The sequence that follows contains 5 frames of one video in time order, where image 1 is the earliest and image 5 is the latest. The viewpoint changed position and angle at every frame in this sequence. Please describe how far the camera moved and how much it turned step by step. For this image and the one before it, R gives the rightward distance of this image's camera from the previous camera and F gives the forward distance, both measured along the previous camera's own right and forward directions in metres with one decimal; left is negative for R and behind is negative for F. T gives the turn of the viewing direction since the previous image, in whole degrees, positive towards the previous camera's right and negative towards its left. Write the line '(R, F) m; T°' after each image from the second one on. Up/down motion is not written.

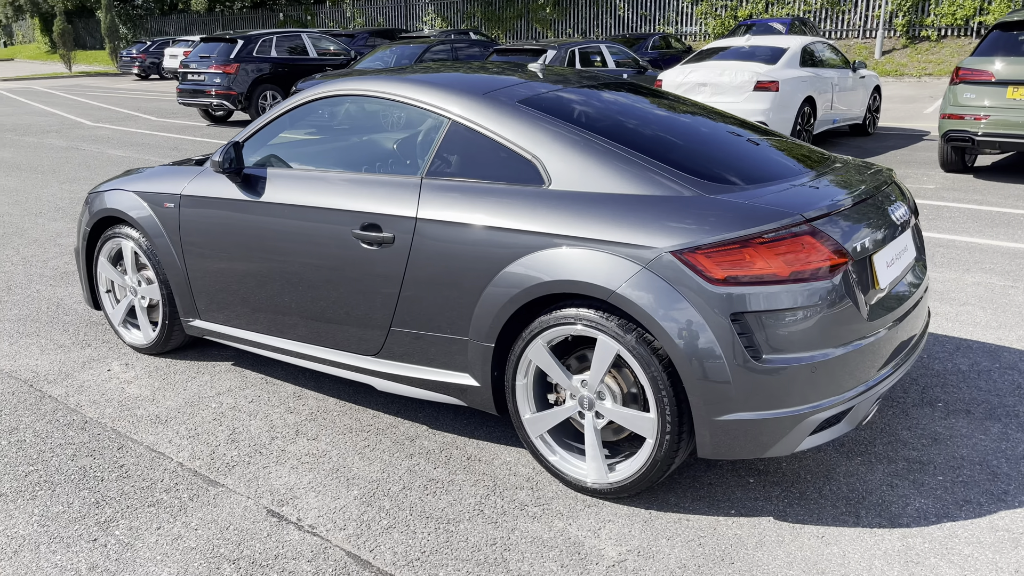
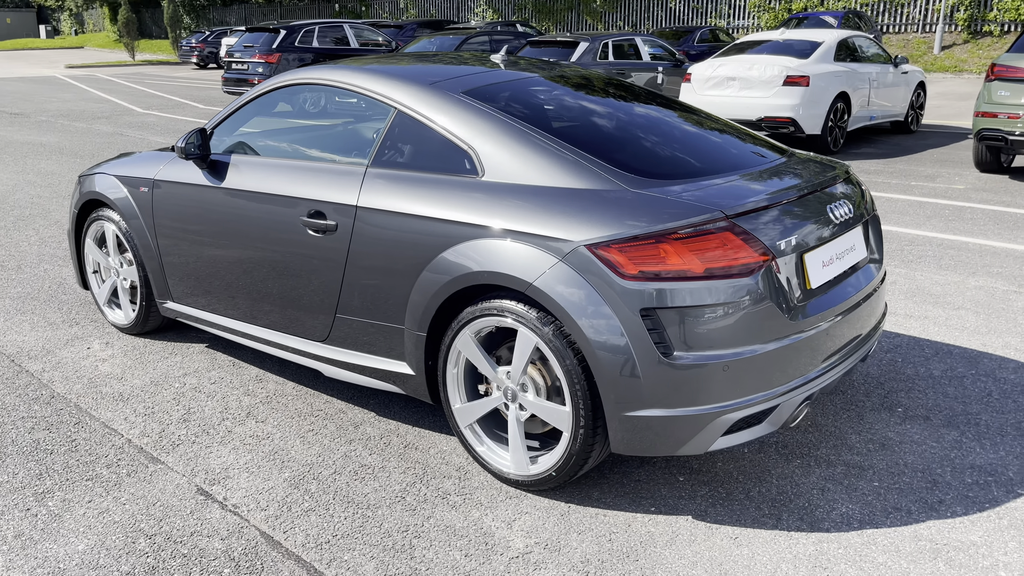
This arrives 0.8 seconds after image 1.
(+0.4, 0.0) m; -4°
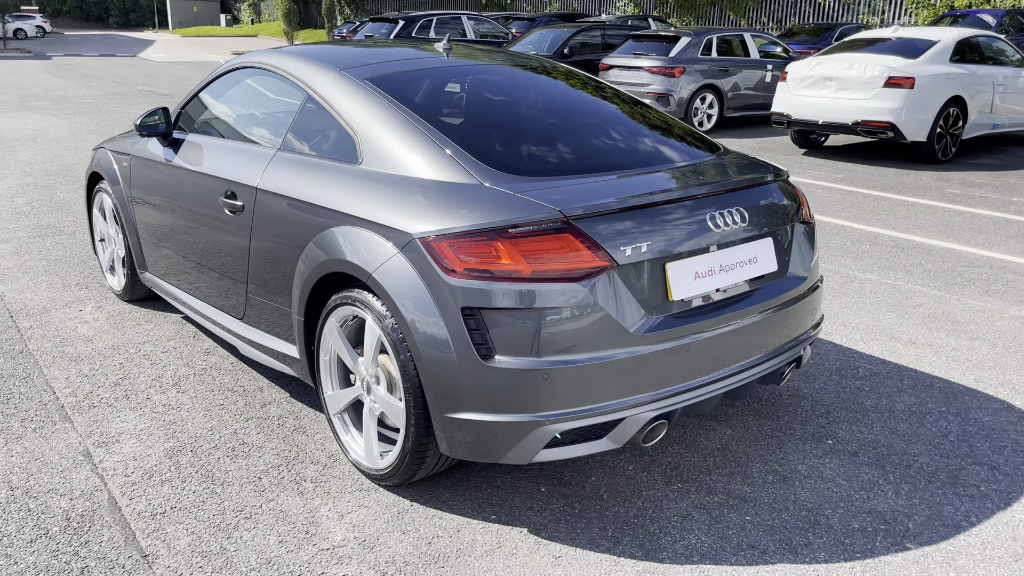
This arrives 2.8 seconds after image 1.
(+1.0, +0.2) m; -10°
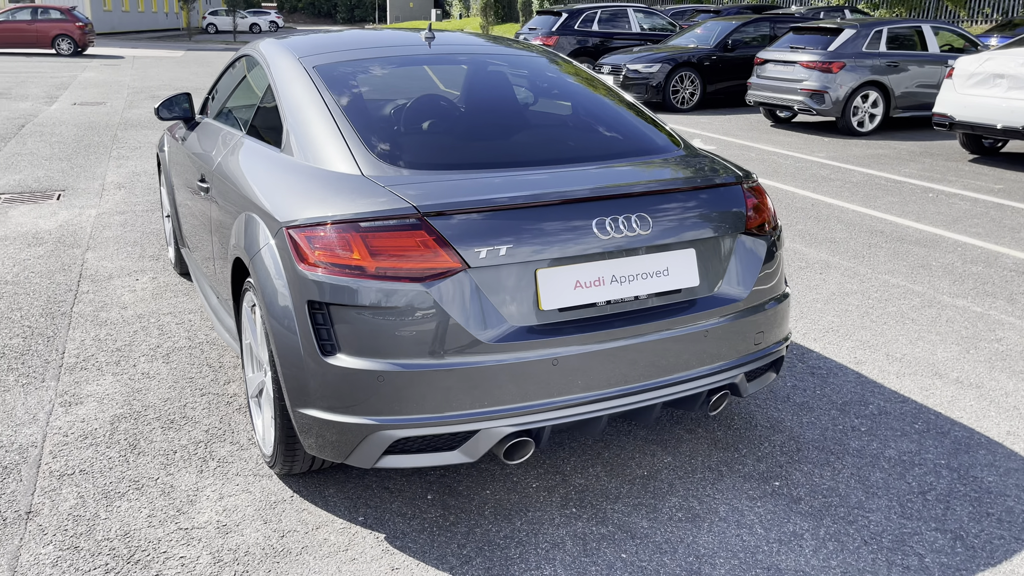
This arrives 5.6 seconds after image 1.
(+1.0, +0.3) m; -13°
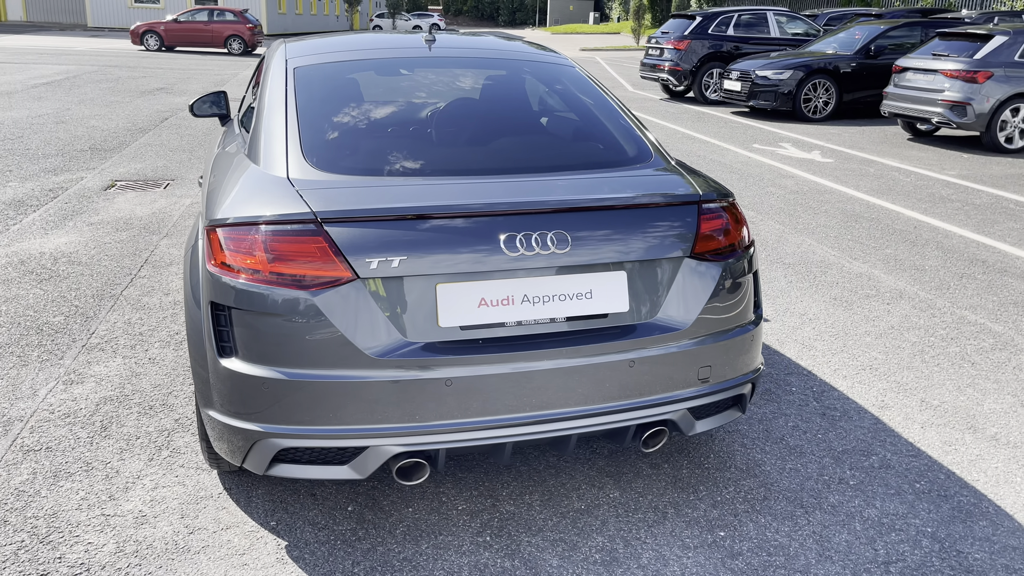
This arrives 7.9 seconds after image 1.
(+0.7, +0.2) m; -10°
